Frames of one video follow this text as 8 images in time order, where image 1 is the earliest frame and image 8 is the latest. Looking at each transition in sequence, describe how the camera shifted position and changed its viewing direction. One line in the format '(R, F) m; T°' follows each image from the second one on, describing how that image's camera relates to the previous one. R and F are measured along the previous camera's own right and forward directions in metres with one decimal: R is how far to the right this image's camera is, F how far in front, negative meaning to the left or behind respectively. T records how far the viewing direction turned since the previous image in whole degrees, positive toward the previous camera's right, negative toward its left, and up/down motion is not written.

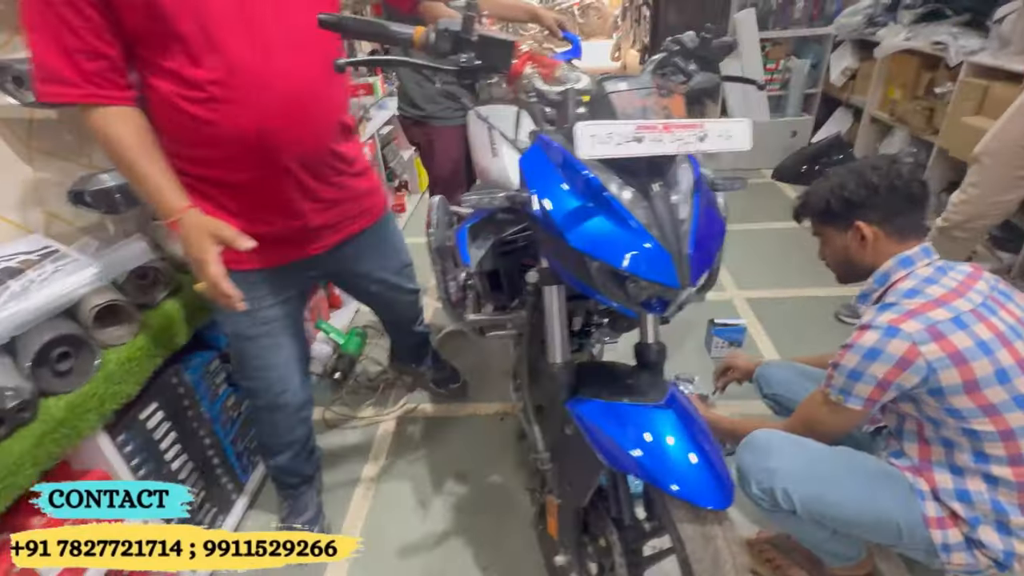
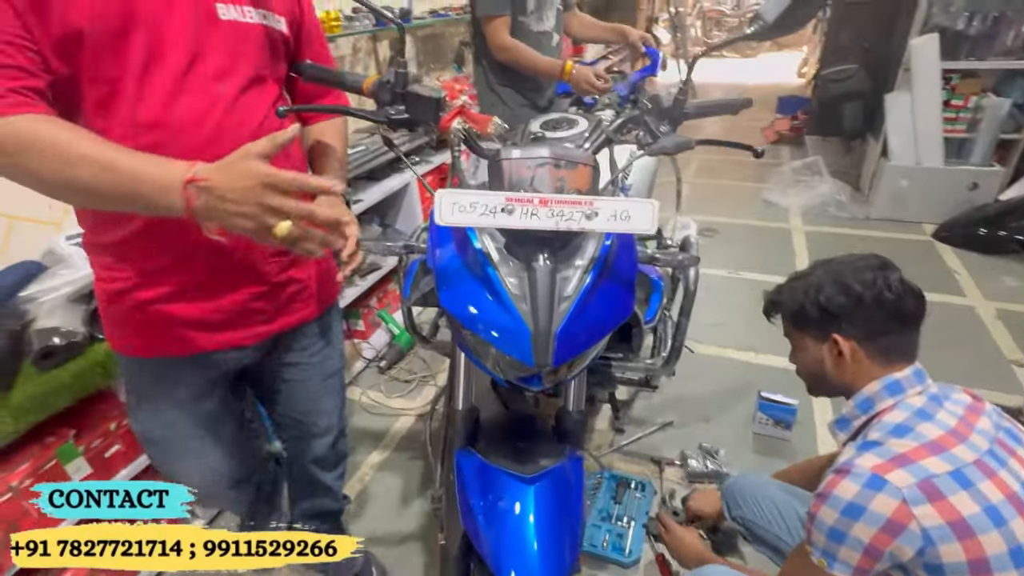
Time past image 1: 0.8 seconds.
(+0.4, 0.0) m; -16°
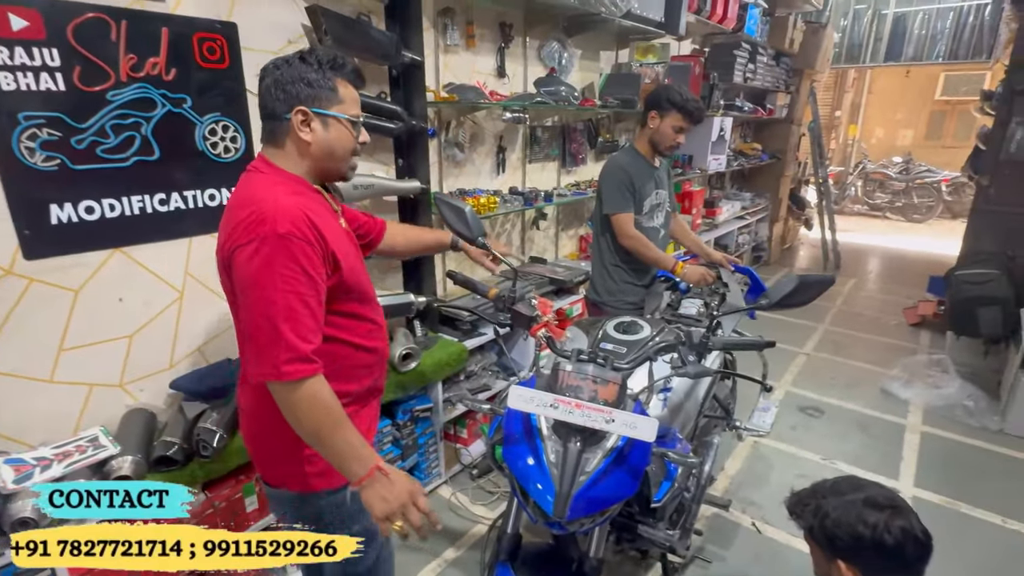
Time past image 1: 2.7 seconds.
(+0.2, -0.4) m; -15°
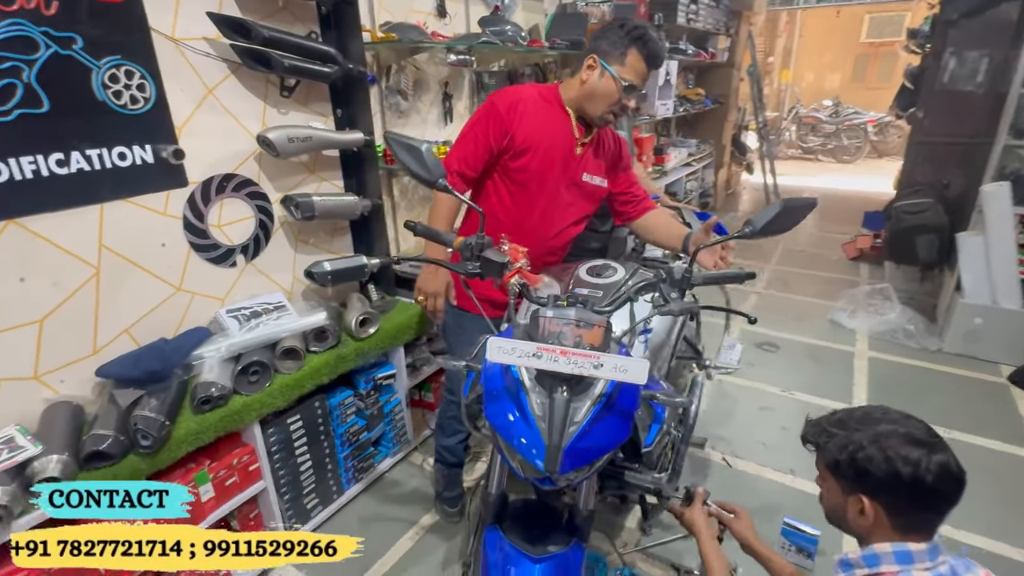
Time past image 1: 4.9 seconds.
(0.0, +0.1) m; +5°
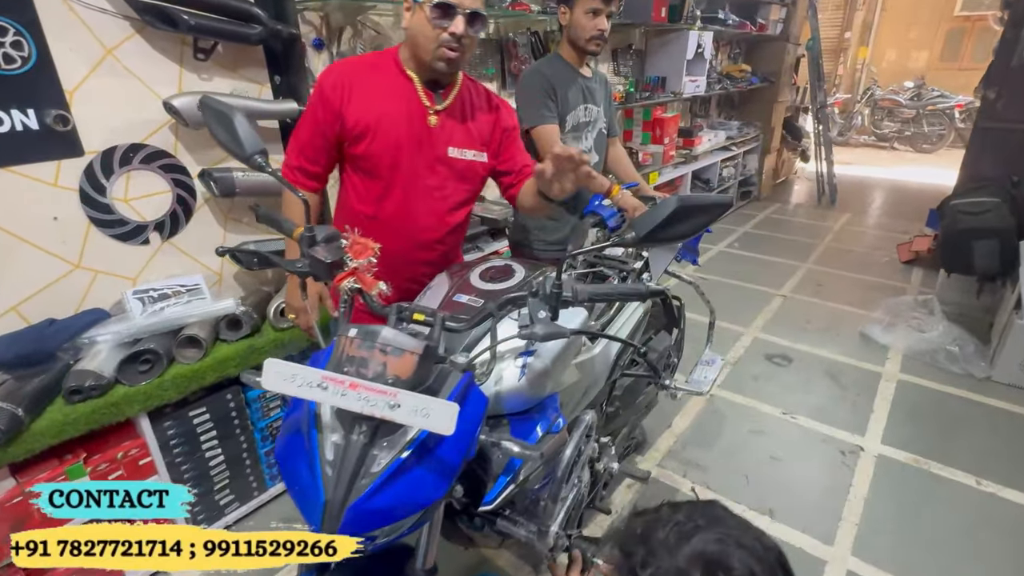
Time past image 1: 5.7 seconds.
(+0.4, +0.3) m; -6°
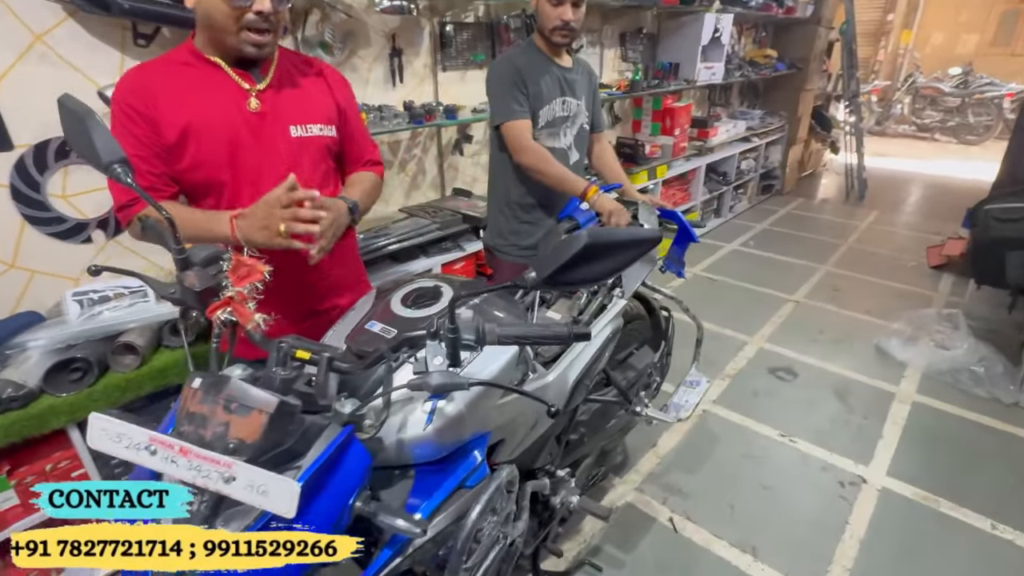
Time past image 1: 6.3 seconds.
(+0.2, +0.2) m; -3°
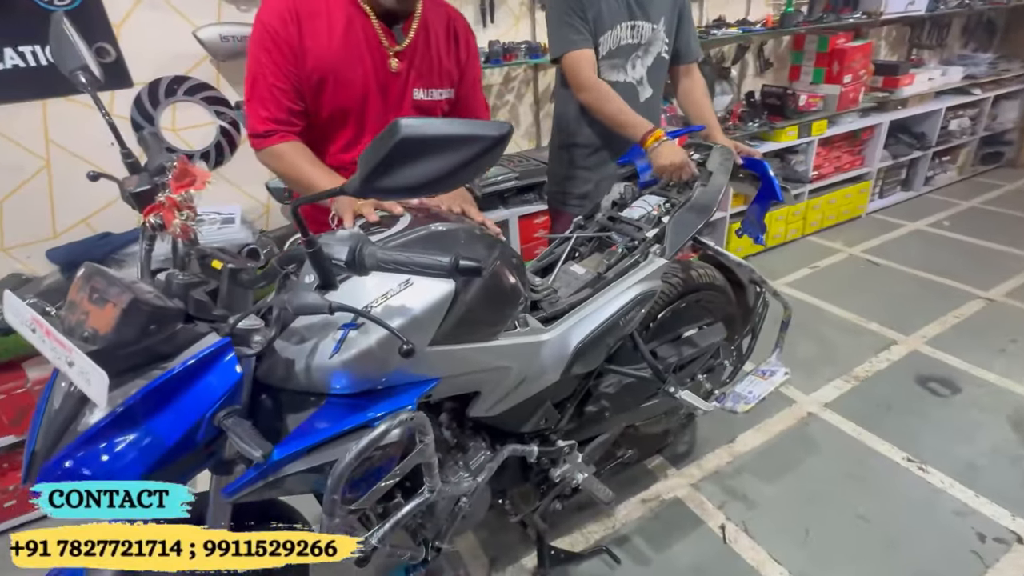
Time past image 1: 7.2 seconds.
(+0.4, +0.2) m; -18°
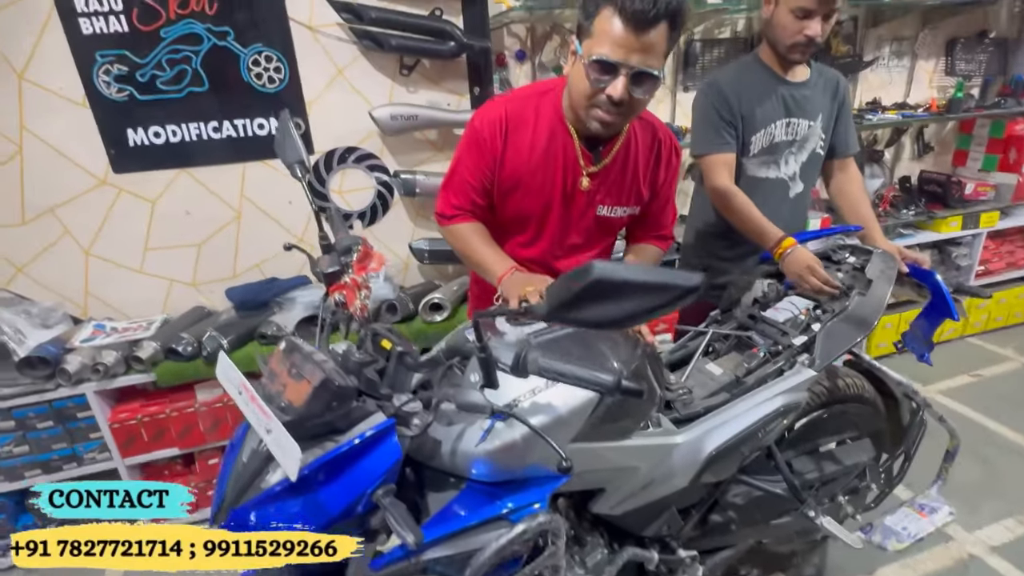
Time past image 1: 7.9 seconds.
(-0.1, 0.0) m; -11°
